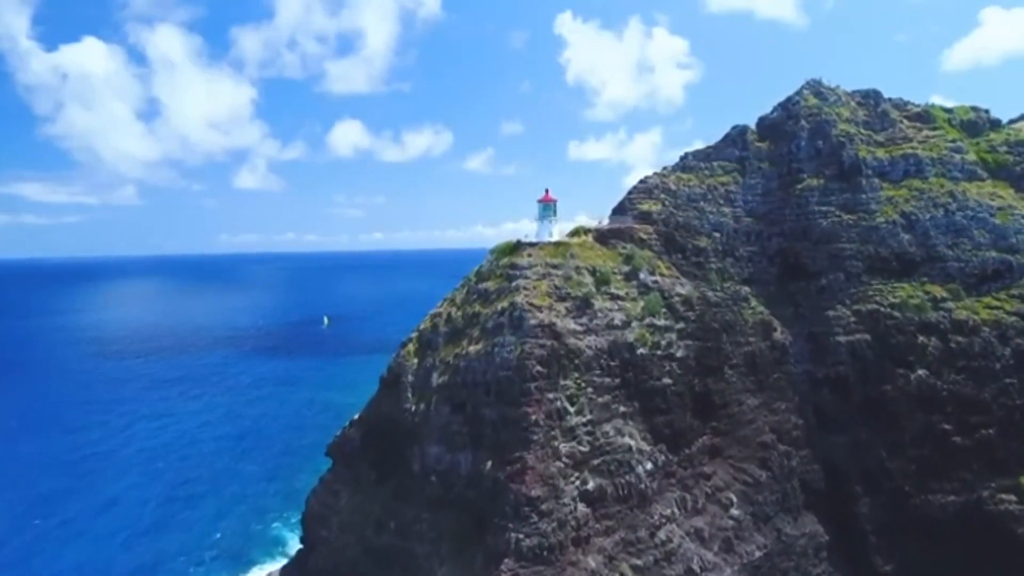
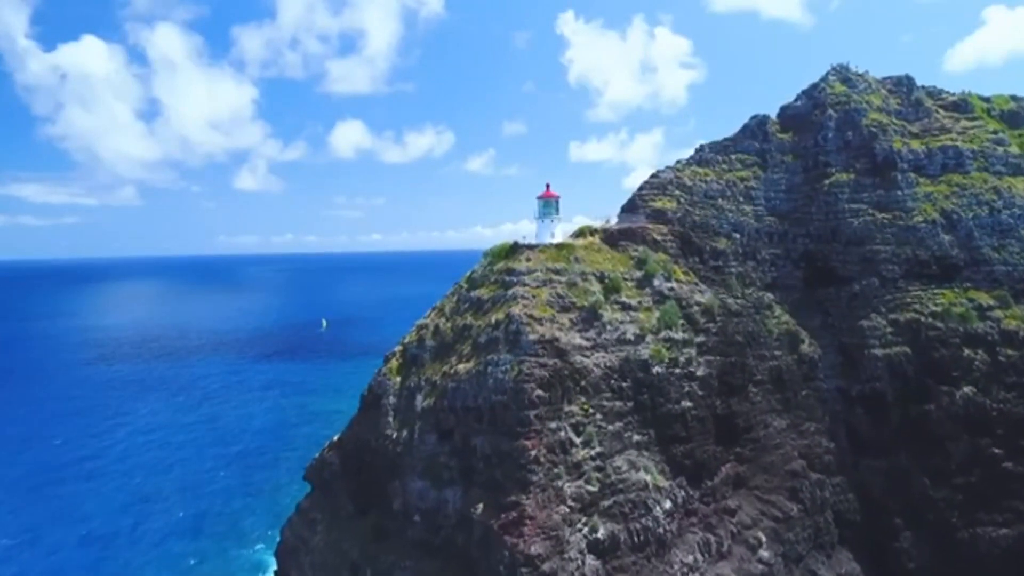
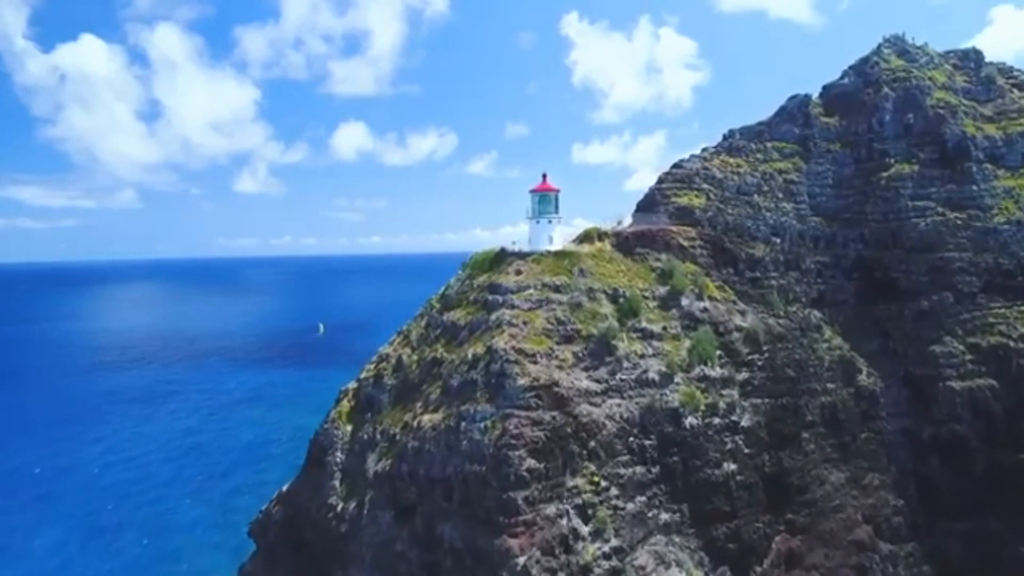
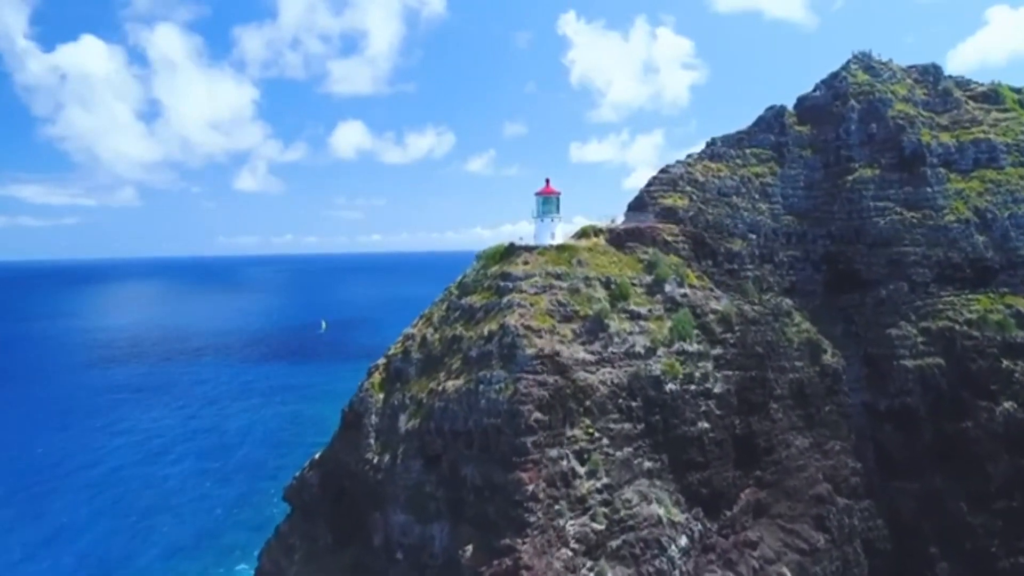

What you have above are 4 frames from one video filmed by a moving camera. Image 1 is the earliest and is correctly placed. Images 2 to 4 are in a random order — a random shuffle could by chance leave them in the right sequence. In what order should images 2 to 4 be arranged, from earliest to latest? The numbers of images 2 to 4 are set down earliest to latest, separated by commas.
2, 4, 3
